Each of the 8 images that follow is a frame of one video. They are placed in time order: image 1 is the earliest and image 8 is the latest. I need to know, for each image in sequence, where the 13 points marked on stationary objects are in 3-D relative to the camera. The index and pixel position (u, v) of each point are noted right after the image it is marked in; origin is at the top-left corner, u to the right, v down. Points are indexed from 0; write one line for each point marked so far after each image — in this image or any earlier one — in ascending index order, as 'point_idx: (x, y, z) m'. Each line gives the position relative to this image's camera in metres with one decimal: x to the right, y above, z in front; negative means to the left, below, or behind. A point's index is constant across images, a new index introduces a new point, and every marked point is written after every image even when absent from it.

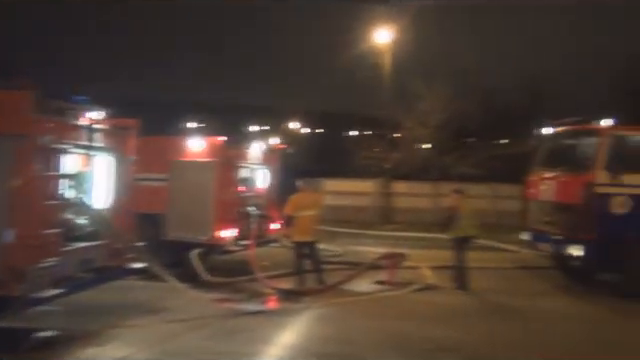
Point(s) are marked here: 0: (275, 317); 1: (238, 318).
0: (-1.1, -2.7, +13.6) m
1: (-2.0, -2.7, +13.2) m
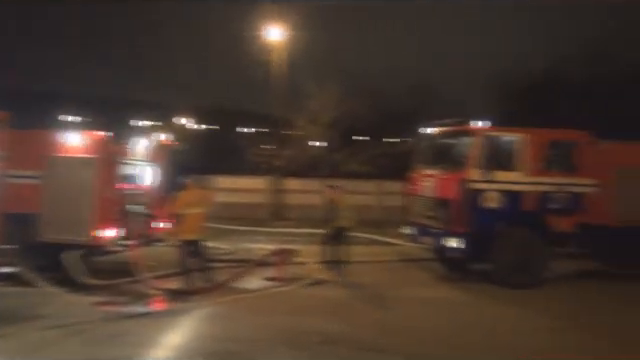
0: (-3.9, -2.6, +13.2) m
1: (-4.8, -2.7, +12.6) m
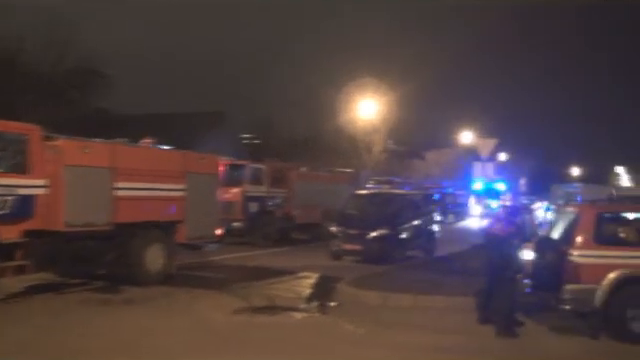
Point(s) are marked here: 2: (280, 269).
0: (+0.2, -2.1, +16.6) m
1: (-0.8, -2.1, +16.4) m
2: (-1.0, -2.2, +15.0) m
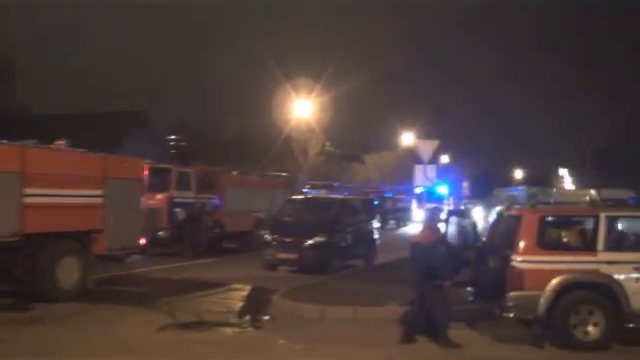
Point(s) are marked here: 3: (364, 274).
0: (-1.5, -2.3, +15.8) m
1: (-2.5, -2.3, +15.5) m
2: (-2.6, -2.3, +14.1) m
3: (+1.0, -2.2, +13.9) m
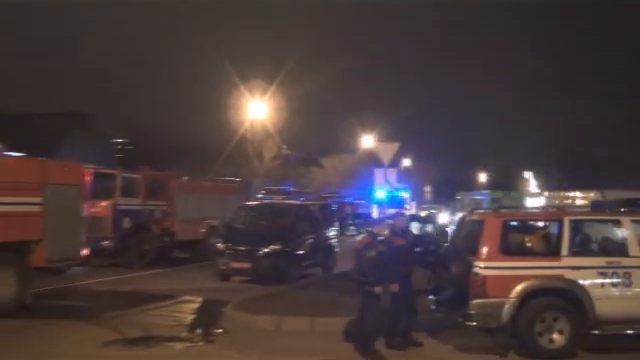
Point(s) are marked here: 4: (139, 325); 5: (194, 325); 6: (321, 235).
0: (-2.6, -2.4, +15.1) m
1: (-3.5, -2.4, +14.7) m
2: (-3.5, -2.5, +13.3) m
3: (0.0, -2.3, +13.4) m
4: (-3.3, -2.6, +11.2) m
5: (-2.3, -2.6, +11.1) m
6: (0.0, -1.4, +15.7) m
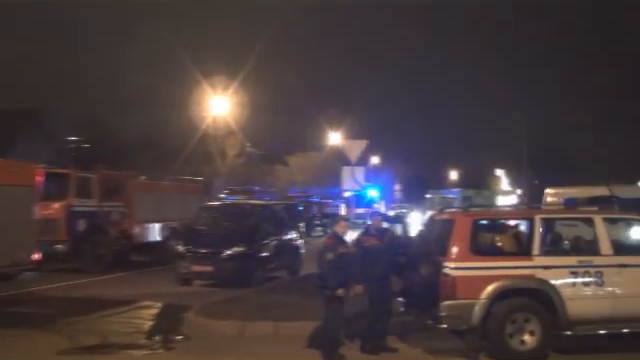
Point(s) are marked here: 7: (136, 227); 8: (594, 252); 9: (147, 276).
0: (-3.4, -2.4, +14.5) m
1: (-4.4, -2.4, +14.1) m
2: (-4.2, -2.5, +12.7) m
3: (-0.7, -2.3, +13.0) m
4: (-3.9, -2.6, +10.6) m
5: (-2.9, -2.6, +10.6) m
6: (-0.8, -1.4, +15.3) m
7: (-5.8, -1.5, +19.5) m
8: (+3.9, -1.0, +8.6) m
9: (-4.5, -2.5, +15.8) m
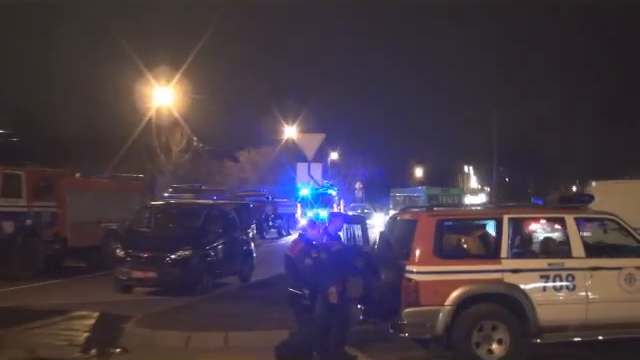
0: (-4.5, -2.4, +13.5) m
1: (-5.3, -2.4, +13.0) m
2: (-5.1, -2.4, +11.6) m
3: (-1.6, -2.2, +12.1) m
4: (-4.6, -2.6, +9.5) m
5: (-3.6, -2.6, +9.6) m
6: (-1.9, -1.4, +14.4) m
7: (-7.2, -1.5, +18.2) m
8: (+3.3, -1.0, +8.2) m
9: (-5.6, -2.5, +14.7) m
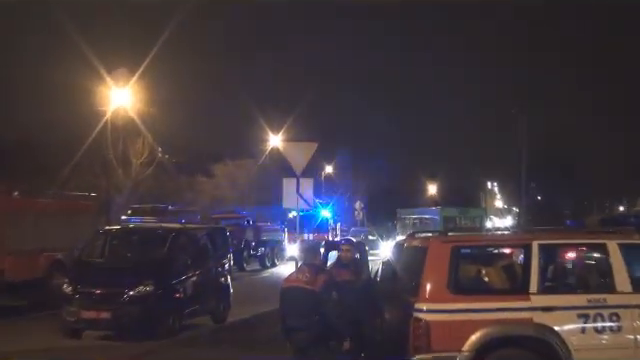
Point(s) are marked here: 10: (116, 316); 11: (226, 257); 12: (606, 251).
0: (-4.8, -2.9, +11.7) m
1: (-5.6, -2.8, +11.2) m
2: (-5.4, -2.8, +9.8) m
3: (-1.9, -2.6, +10.5) m
4: (-4.8, -2.9, +7.8) m
5: (-3.8, -2.8, +7.8) m
6: (-2.3, -1.9, +12.8) m
7: (-7.7, -2.2, +16.4) m
8: (+3.2, -1.2, +6.8) m
9: (-5.9, -3.0, +12.9) m
10: (-3.5, -2.4, +10.9) m
11: (-2.1, -1.7, +13.7) m
12: (+3.2, -0.8, +6.9) m
